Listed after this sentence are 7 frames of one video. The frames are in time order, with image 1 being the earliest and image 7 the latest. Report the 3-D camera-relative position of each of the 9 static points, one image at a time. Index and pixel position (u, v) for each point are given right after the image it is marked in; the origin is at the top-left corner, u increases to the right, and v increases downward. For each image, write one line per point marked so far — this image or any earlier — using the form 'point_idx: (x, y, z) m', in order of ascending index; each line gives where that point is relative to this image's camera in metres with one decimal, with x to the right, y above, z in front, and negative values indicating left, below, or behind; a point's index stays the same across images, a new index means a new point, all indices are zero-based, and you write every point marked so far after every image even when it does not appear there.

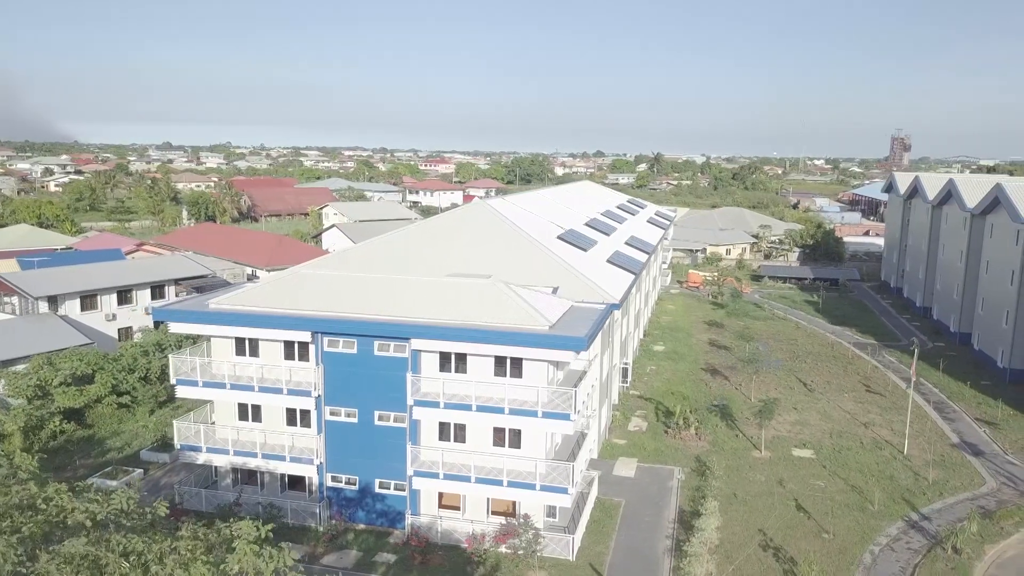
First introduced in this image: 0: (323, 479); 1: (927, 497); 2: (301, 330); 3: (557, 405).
0: (-4.4, -4.5, +16.6) m
1: (+11.8, -5.9, +20.0) m
2: (-4.8, -1.0, +16.2) m
3: (+1.0, -2.5, +15.2) m
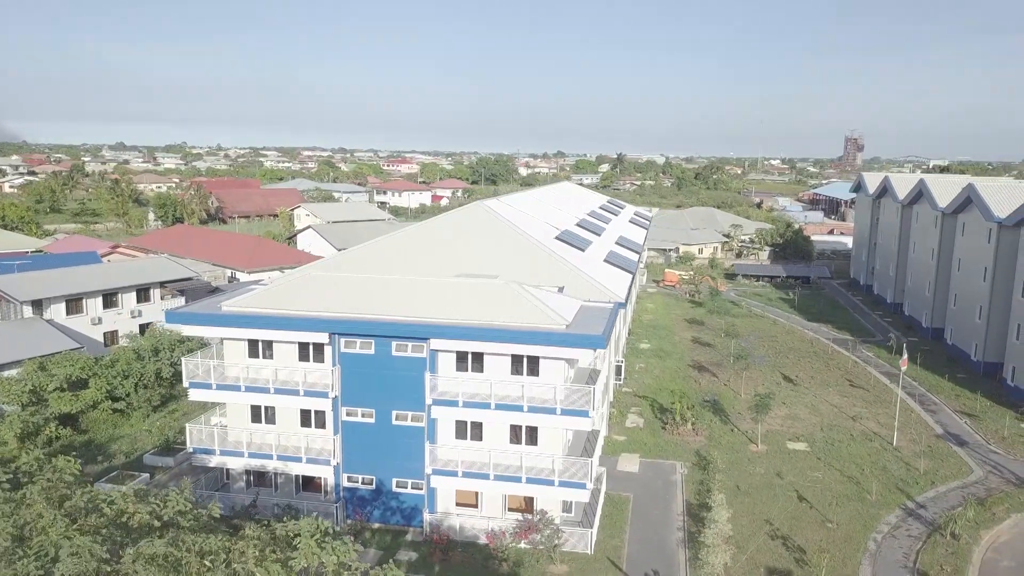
0: (-4.1, -4.5, +16.7) m
1: (+12.0, -5.8, +20.7) m
2: (-4.4, -1.0, +16.2) m
3: (+1.4, -2.5, +15.5) m
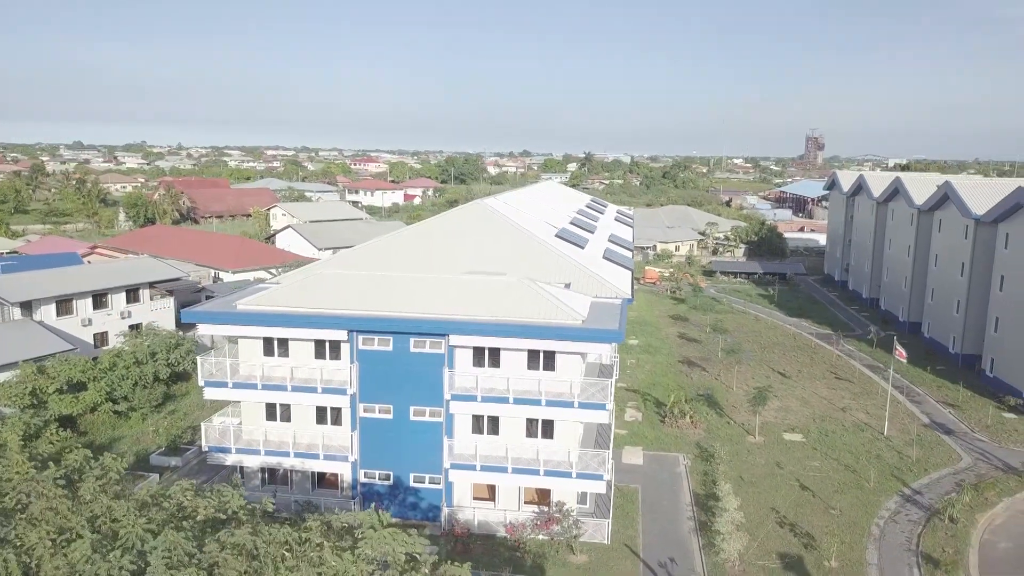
0: (-3.7, -4.5, +16.8) m
1: (+12.3, -5.6, +21.4) m
2: (-4.0, -1.0, +16.3) m
3: (+1.8, -2.4, +15.8) m
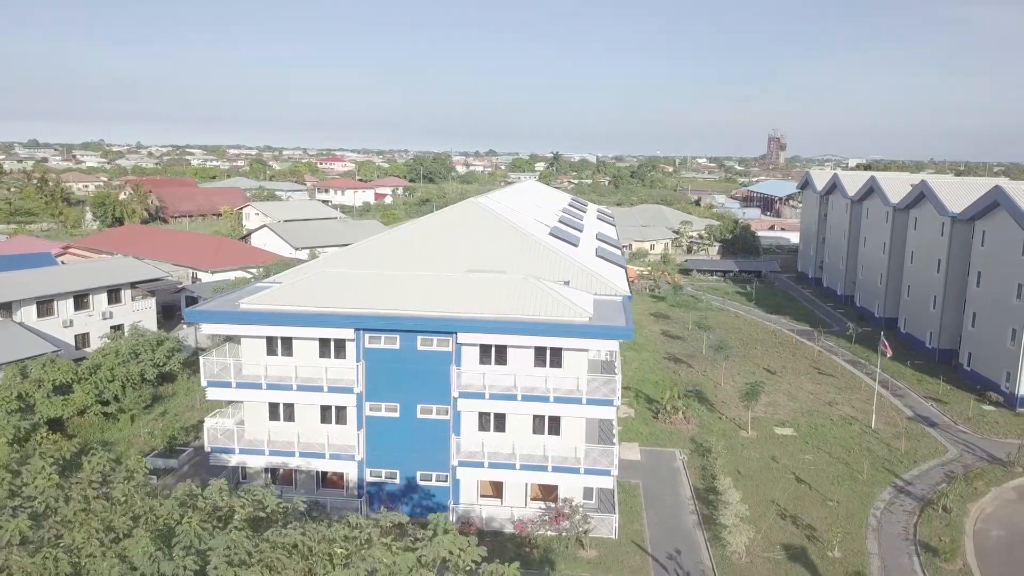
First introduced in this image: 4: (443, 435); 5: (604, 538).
0: (-3.5, -4.4, +16.7) m
1: (+12.3, -5.5, +21.9) m
2: (-3.9, -0.9, +16.2) m
3: (+2.0, -2.3, +15.9) m
4: (-1.6, -3.4, +16.5) m
5: (+2.1, -5.8, +16.2) m
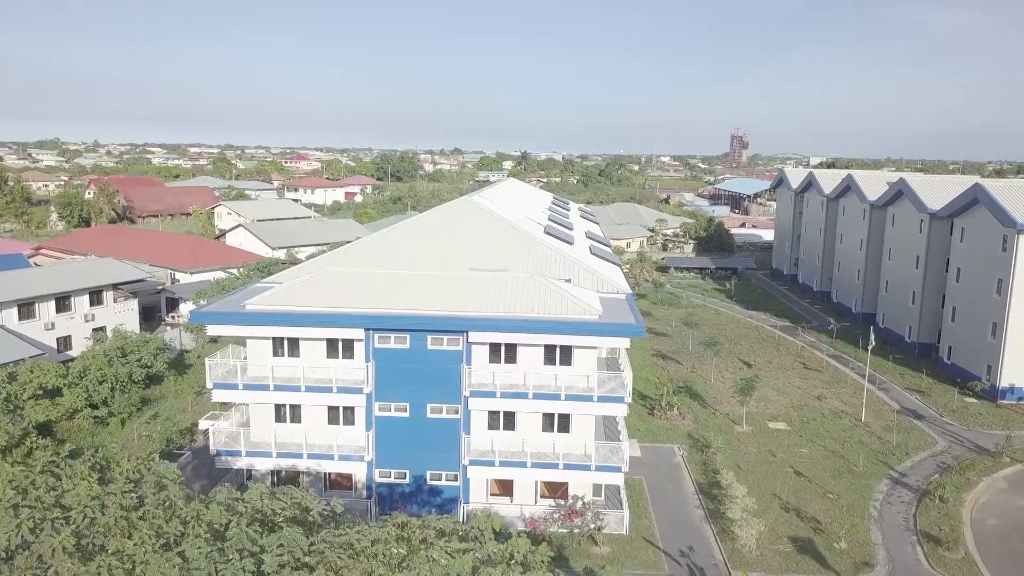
0: (-3.3, -4.4, +16.6) m
1: (+12.3, -5.4, +22.4) m
2: (-3.7, -0.9, +16.1) m
3: (+2.2, -2.3, +16.0) m
4: (-1.4, -3.4, +16.5) m
5: (+2.4, -5.7, +16.3) m
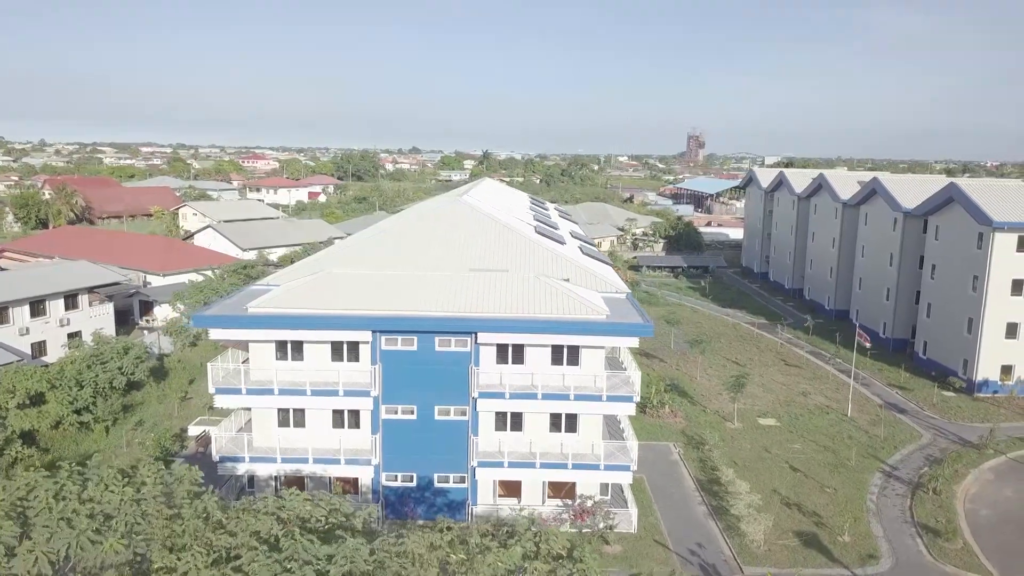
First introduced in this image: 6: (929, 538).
0: (-3.1, -4.5, +16.4) m
1: (+12.2, -5.3, +22.9) m
2: (-3.5, -0.9, +15.9) m
3: (+2.4, -2.3, +16.1) m
4: (-1.2, -3.4, +16.4) m
5: (+2.6, -5.7, +16.4) m
6: (+9.8, -5.9, +16.6) m
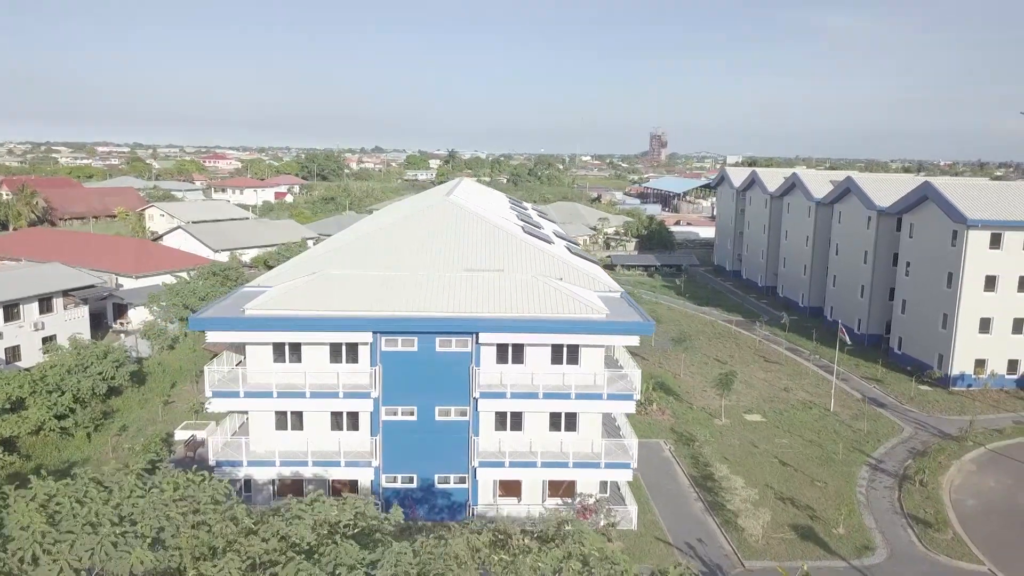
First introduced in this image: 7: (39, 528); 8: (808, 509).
0: (-3.1, -4.5, +16.3) m
1: (+12.0, -5.2, +23.4) m
2: (-3.5, -1.0, +15.8) m
3: (+2.4, -2.3, +16.2) m
4: (-1.2, -3.4, +16.3) m
5: (+2.6, -5.7, +16.5) m
6: (+9.8, -5.8, +17.0) m
7: (-6.2, -3.1, +9.0) m
8: (+7.5, -5.6, +17.8) m
